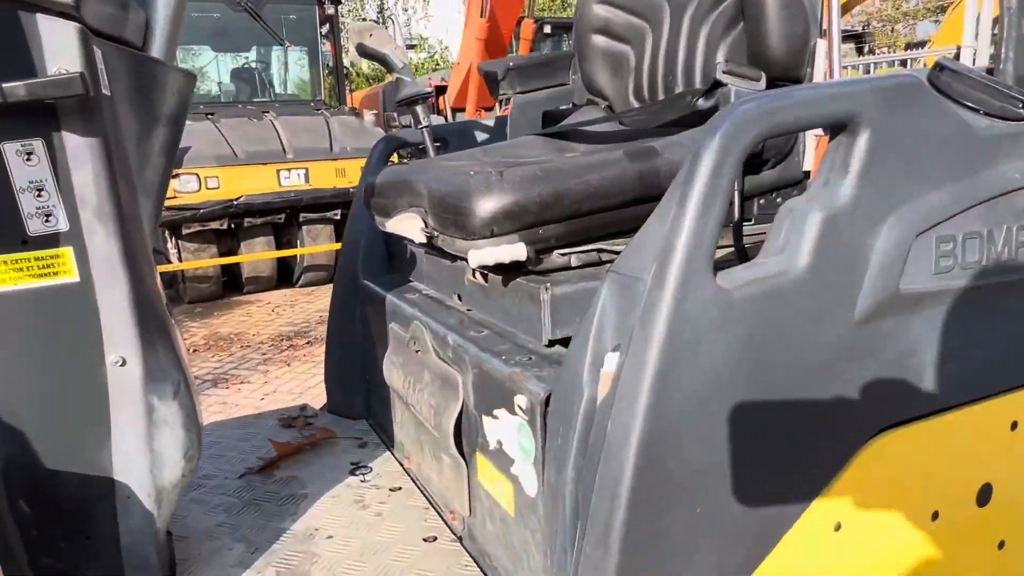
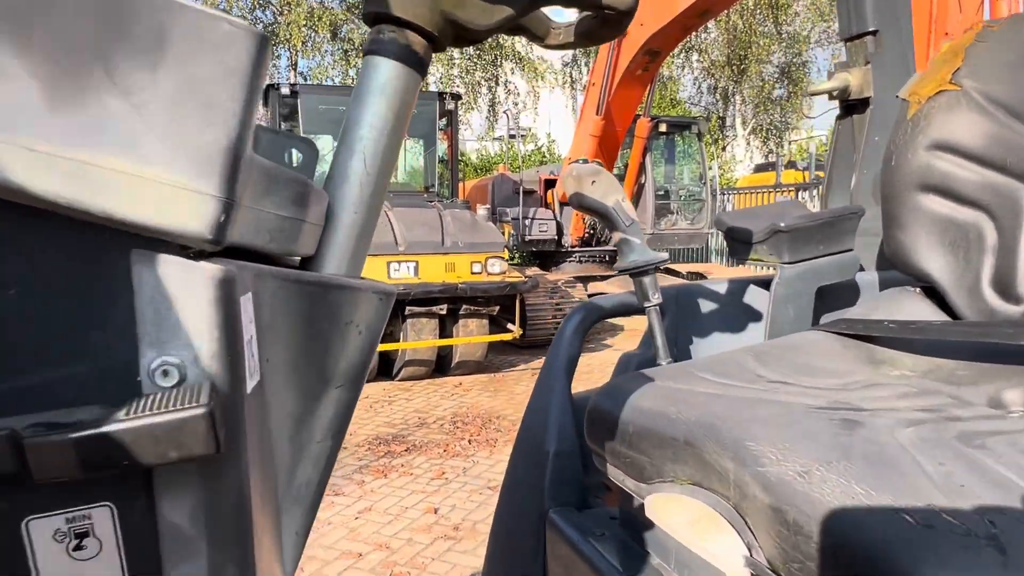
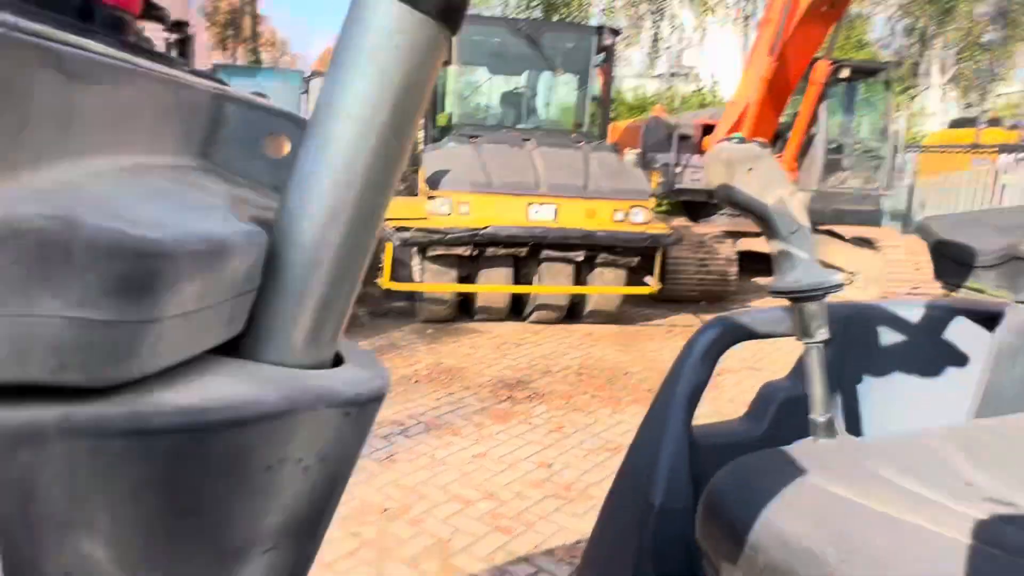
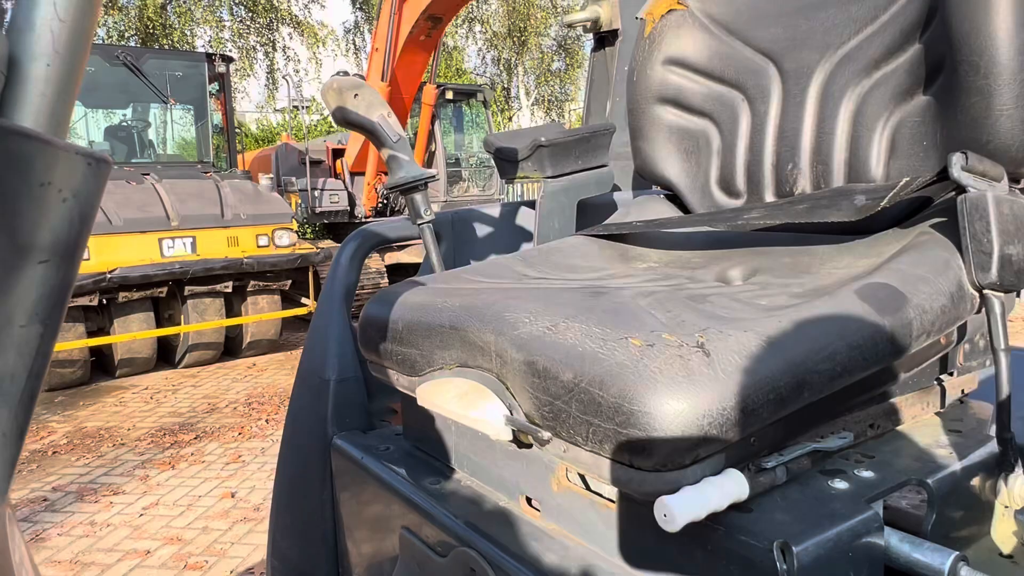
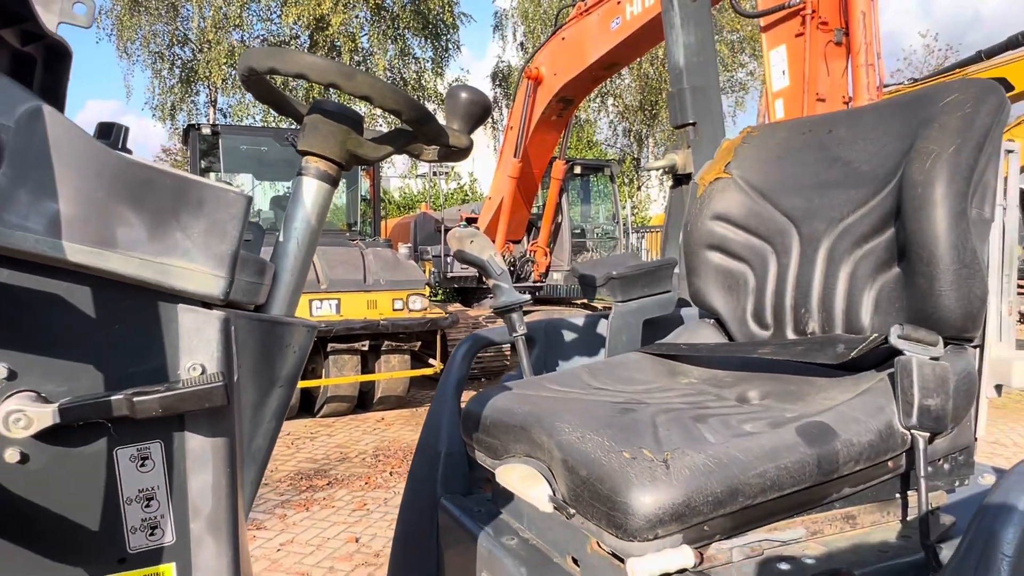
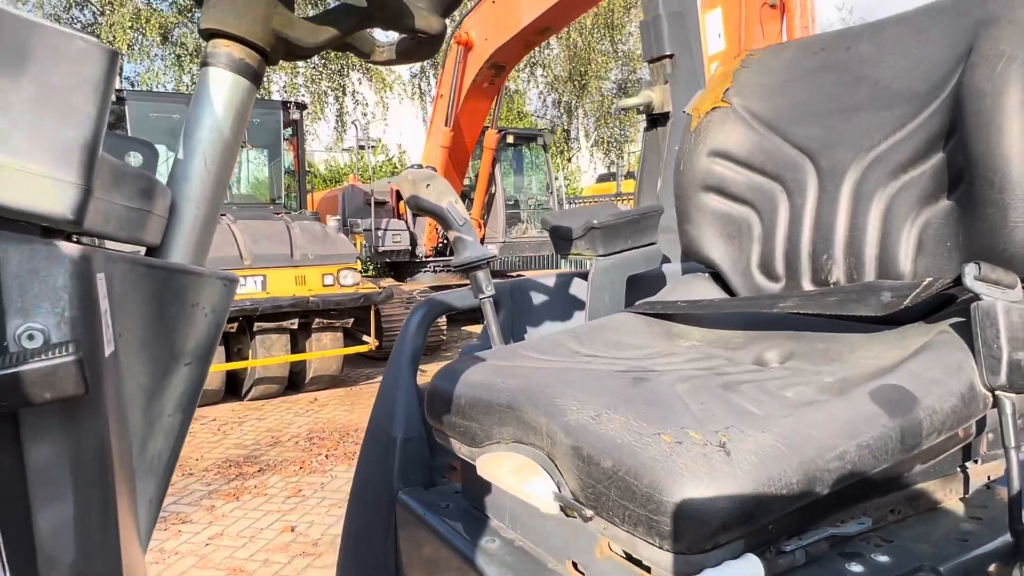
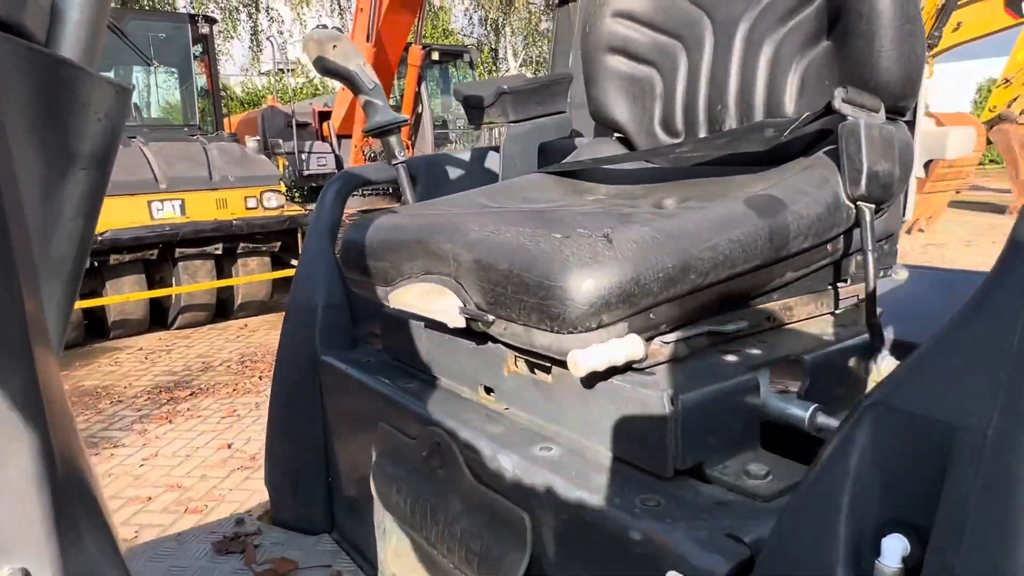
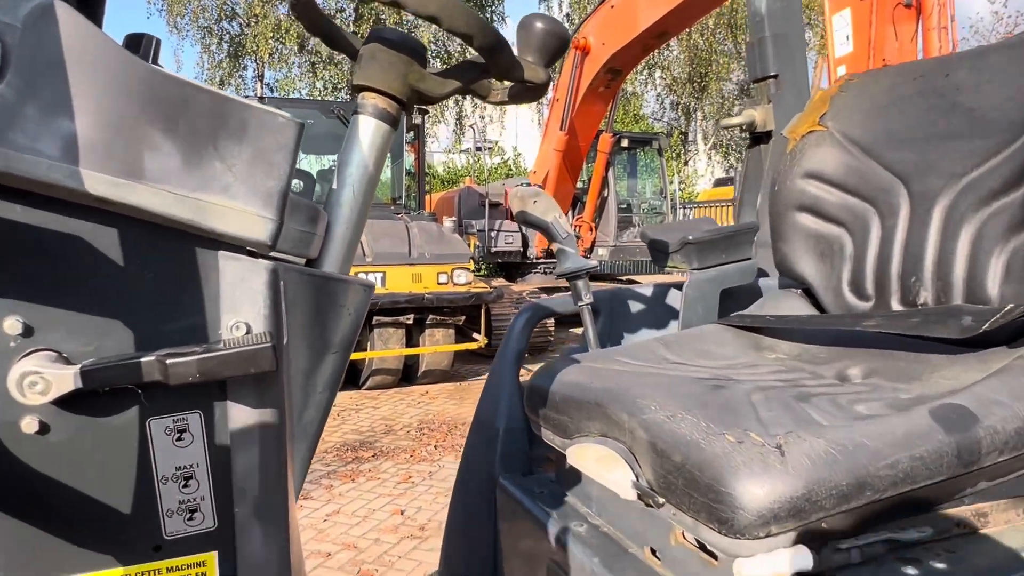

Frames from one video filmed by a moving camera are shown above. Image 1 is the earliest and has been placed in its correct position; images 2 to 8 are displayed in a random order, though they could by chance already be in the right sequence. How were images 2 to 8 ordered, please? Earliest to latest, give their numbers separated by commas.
7, 4, 6, 5, 8, 2, 3
